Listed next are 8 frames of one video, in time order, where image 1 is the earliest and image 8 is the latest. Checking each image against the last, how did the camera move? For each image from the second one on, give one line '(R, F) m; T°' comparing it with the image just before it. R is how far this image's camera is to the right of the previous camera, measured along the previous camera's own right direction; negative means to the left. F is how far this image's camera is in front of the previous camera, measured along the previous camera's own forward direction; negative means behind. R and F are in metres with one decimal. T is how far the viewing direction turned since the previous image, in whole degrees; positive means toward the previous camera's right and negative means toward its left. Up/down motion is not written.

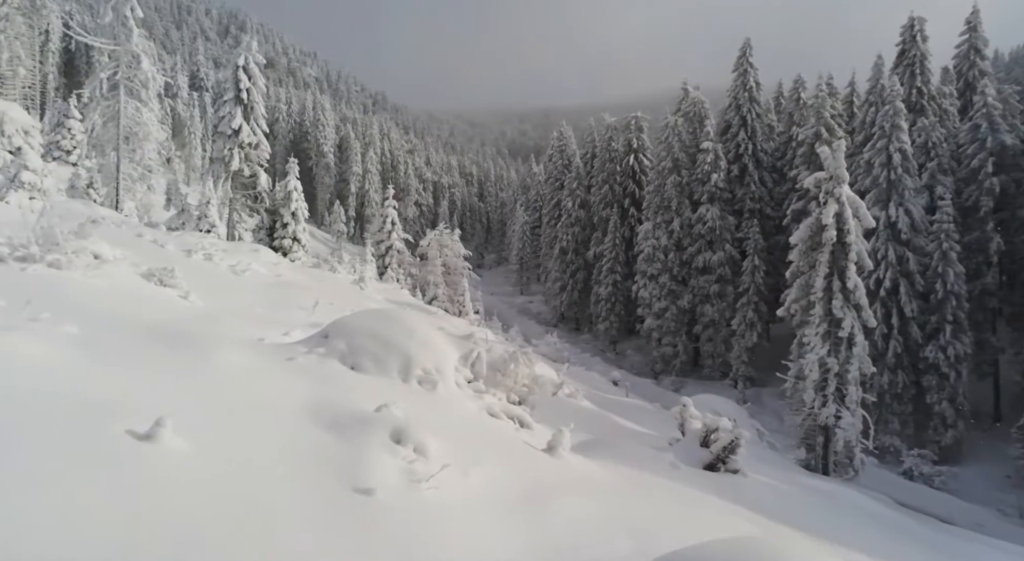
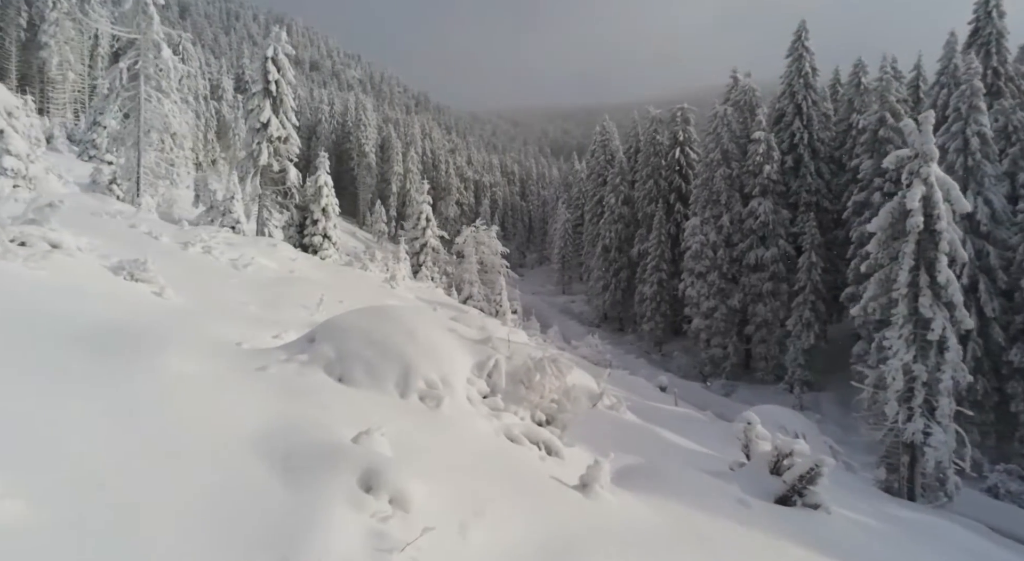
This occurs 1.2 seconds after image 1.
(+0.2, +1.9) m; -4°
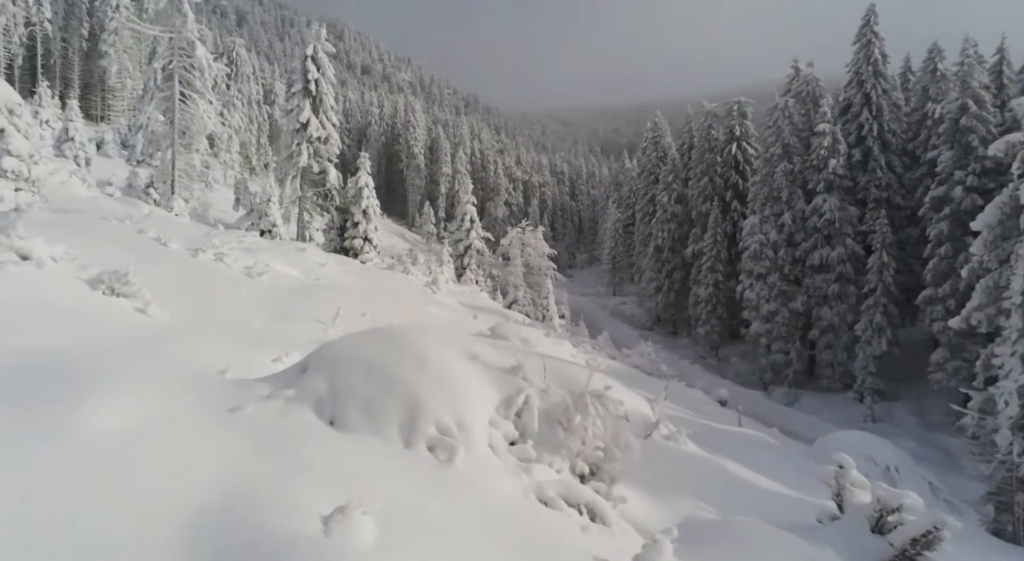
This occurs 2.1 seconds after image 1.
(+0.1, +1.6) m; -4°
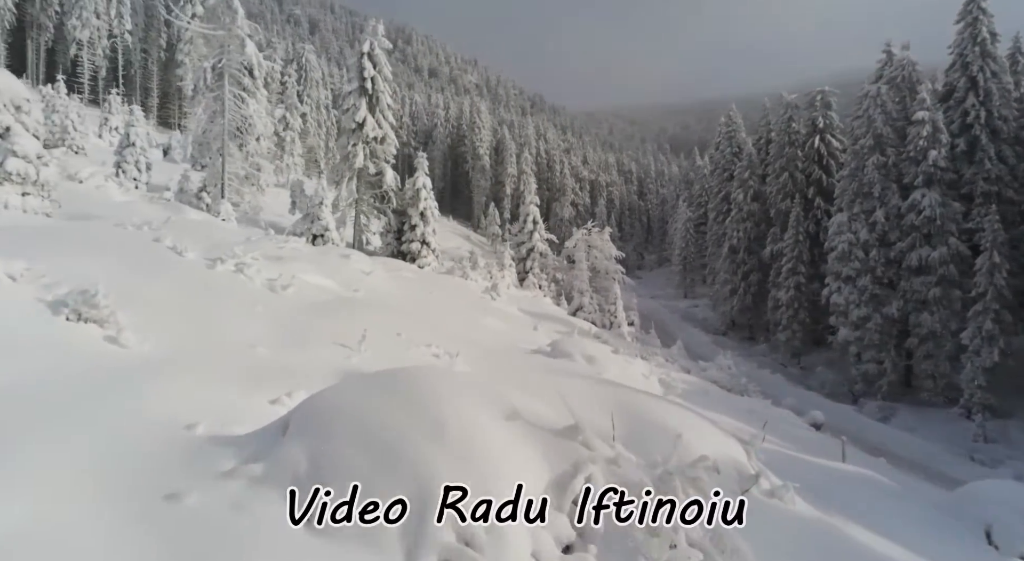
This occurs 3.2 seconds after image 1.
(+0.1, +2.0) m; -5°
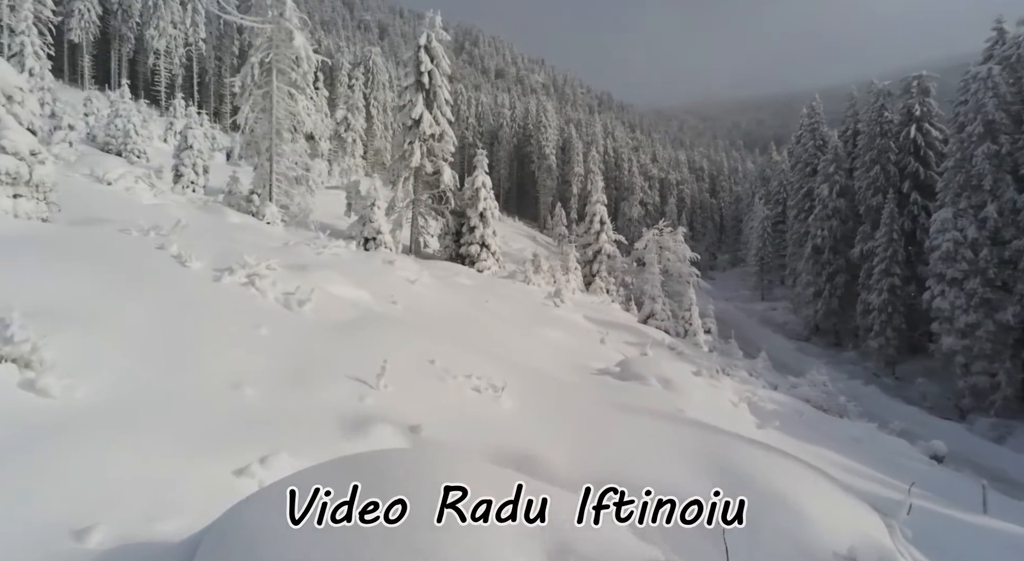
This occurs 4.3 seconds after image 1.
(+0.1, +2.1) m; -6°
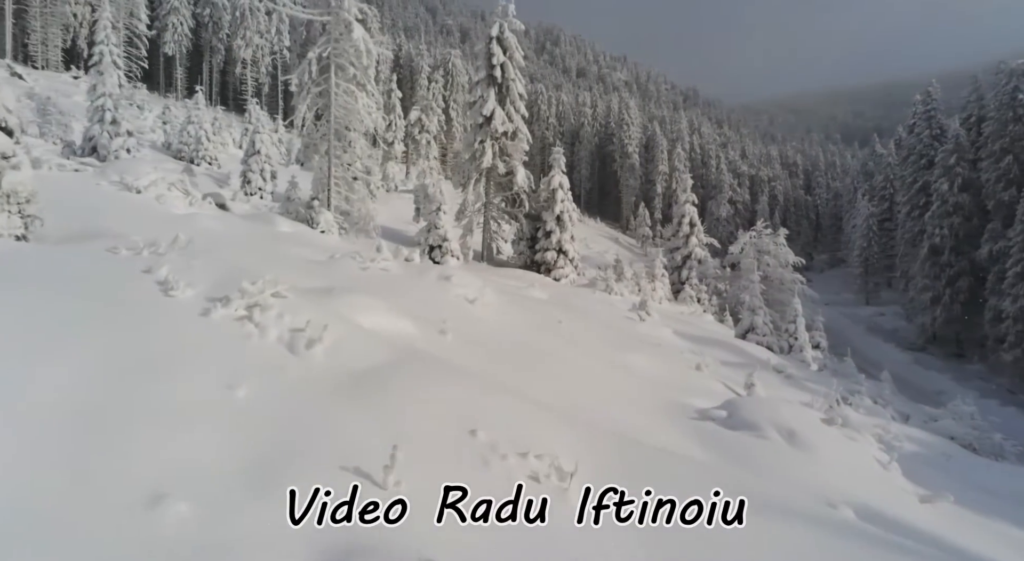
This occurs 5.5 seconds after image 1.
(+0.1, +2.5) m; -7°
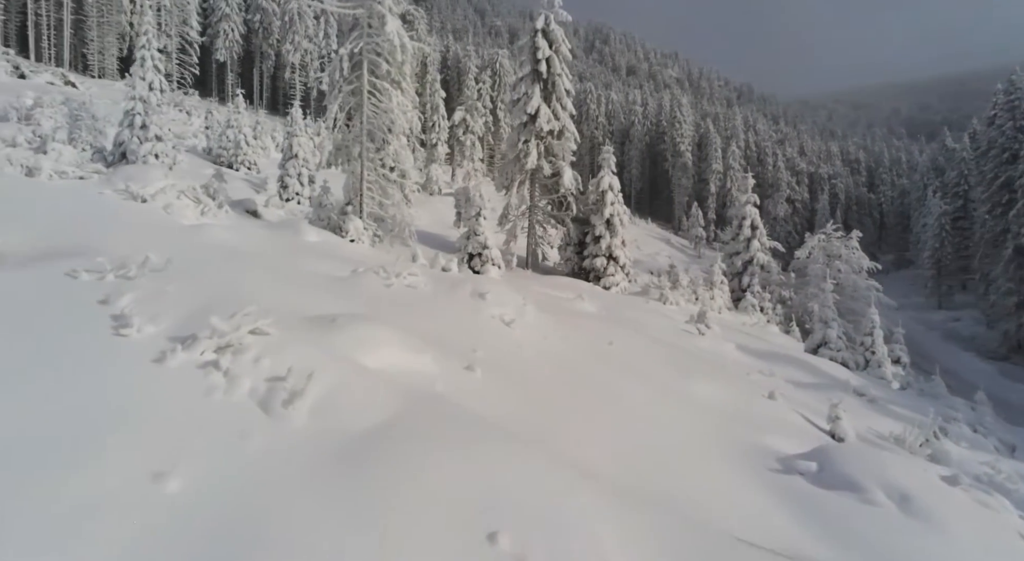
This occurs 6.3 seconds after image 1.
(+0.1, +1.7) m; -4°
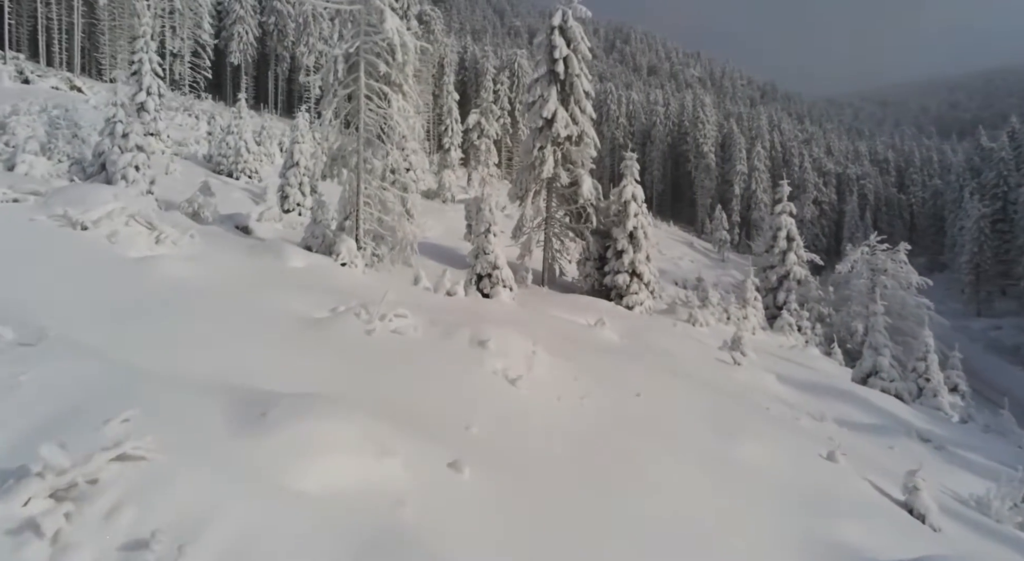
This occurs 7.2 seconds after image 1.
(+0.2, +2.1) m; -2°
